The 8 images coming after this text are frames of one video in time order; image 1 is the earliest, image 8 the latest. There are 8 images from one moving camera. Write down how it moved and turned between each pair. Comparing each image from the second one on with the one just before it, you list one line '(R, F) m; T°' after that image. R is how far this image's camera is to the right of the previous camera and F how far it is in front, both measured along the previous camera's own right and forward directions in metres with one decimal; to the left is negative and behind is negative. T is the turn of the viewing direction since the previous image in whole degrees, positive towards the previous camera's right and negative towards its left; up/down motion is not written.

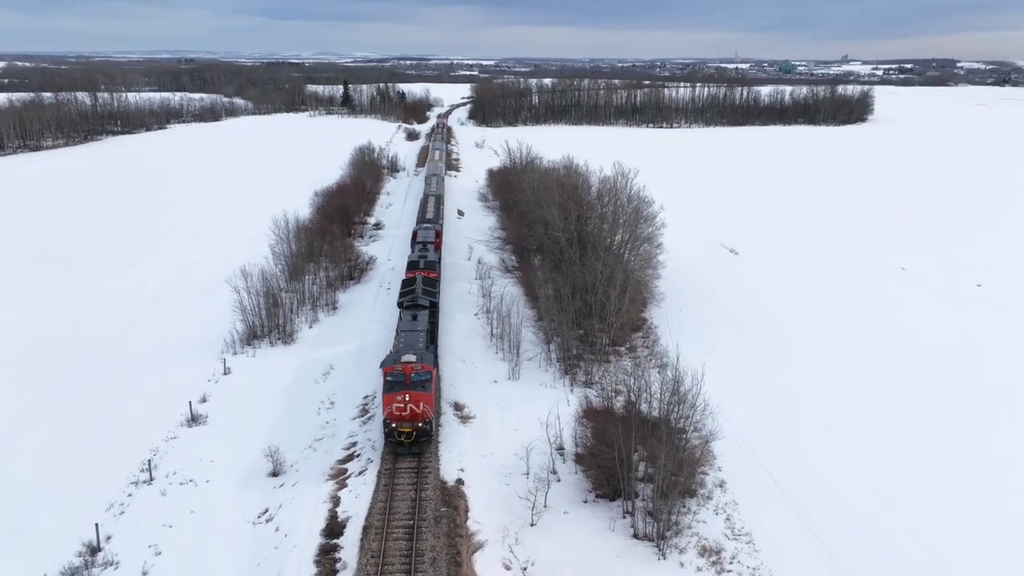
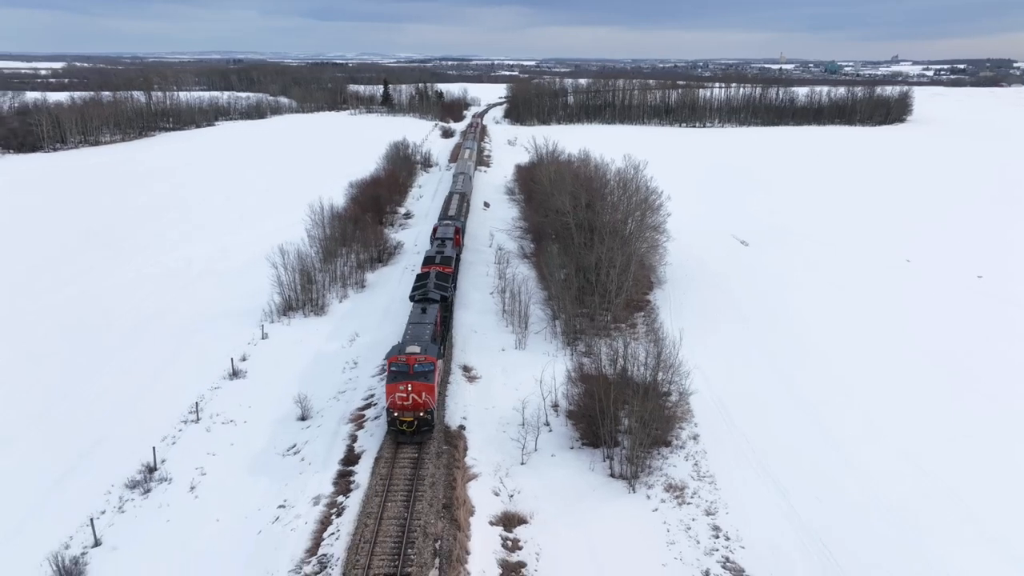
(+1.2, -2.4) m; -3°
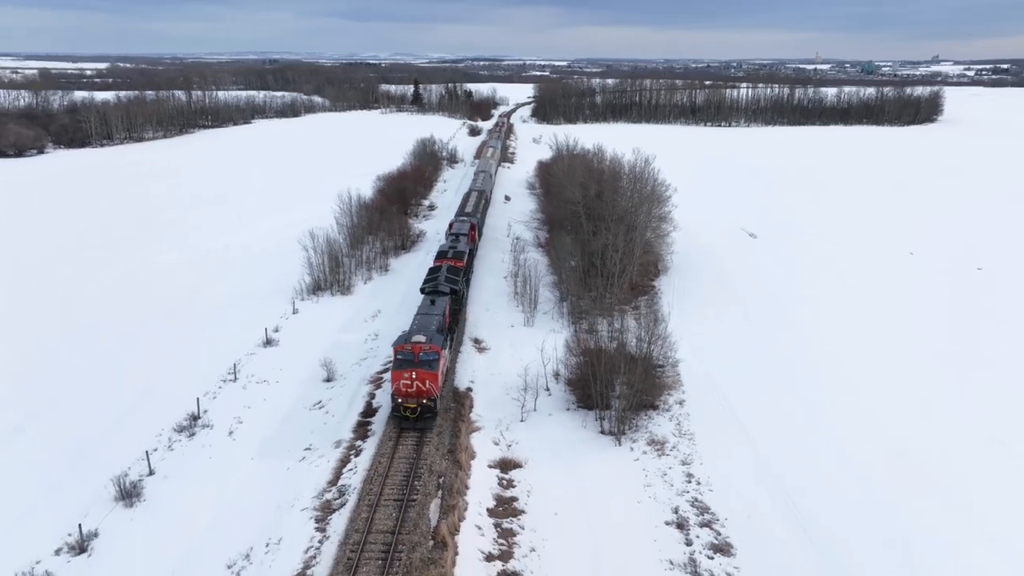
(+0.8, -2.2) m; -2°
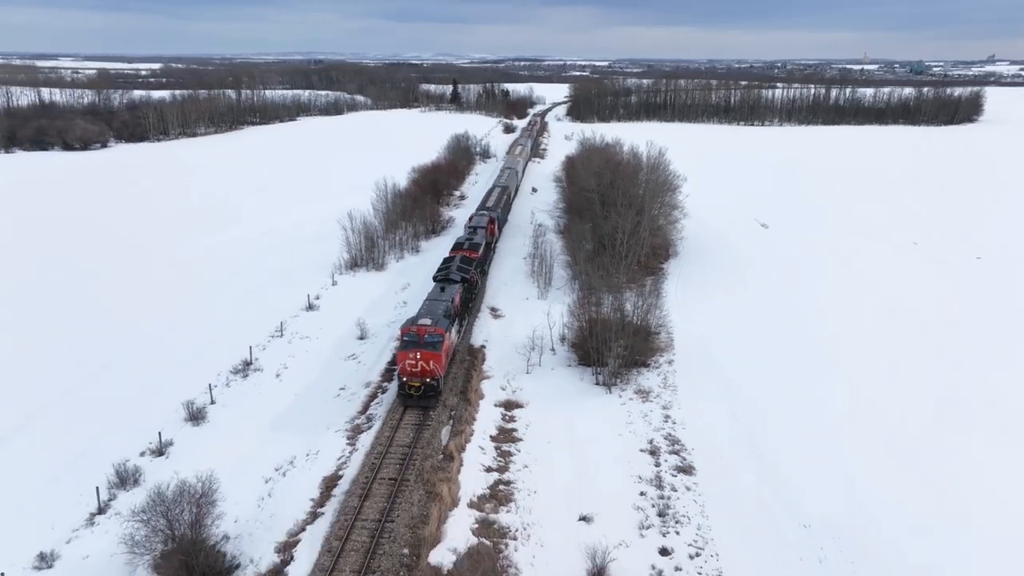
(+1.0, -3.0) m; -3°
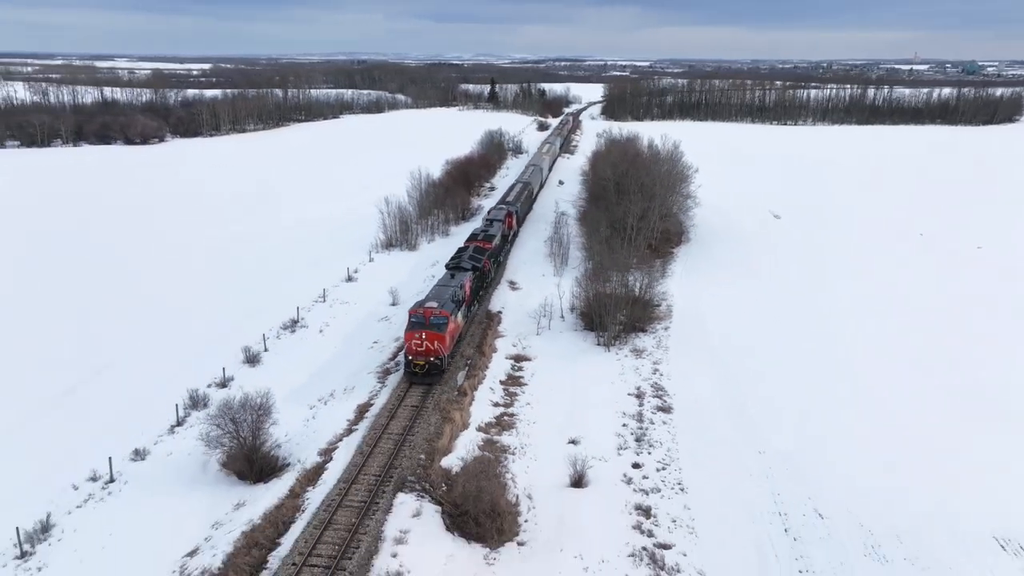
(+1.0, -3.2) m; -3°
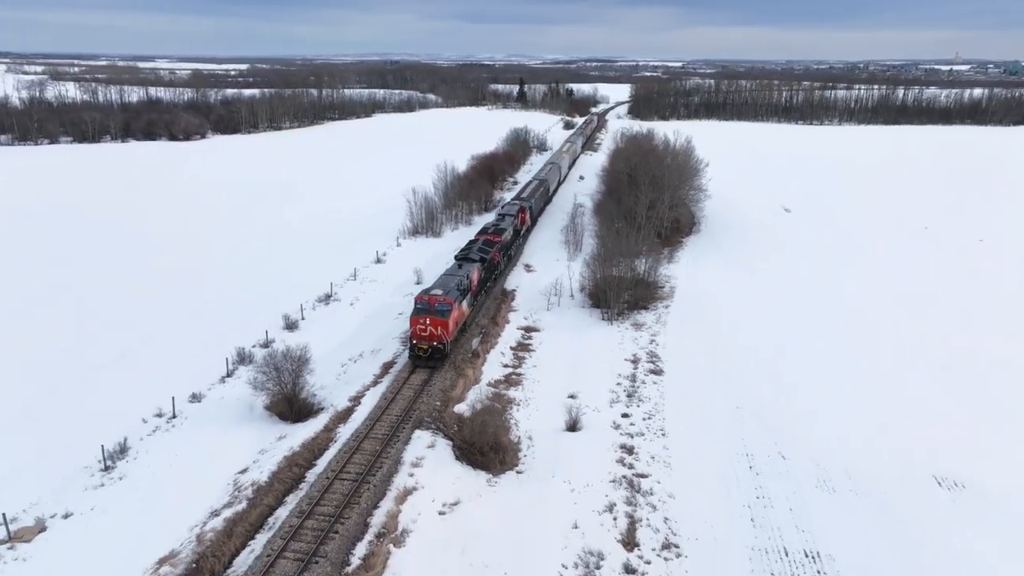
(+0.7, -2.6) m; -2°
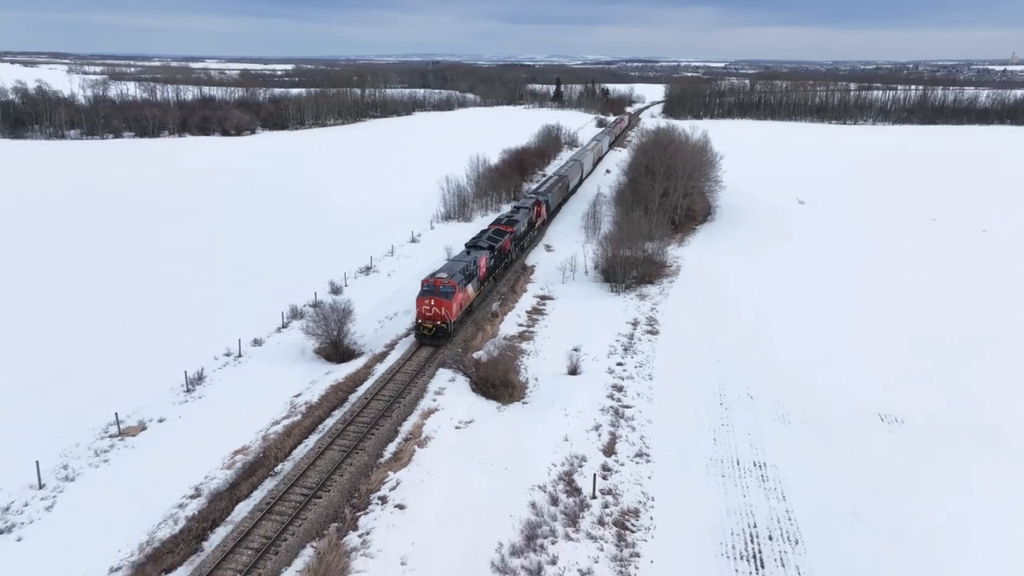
(+0.9, -3.5) m; -3°
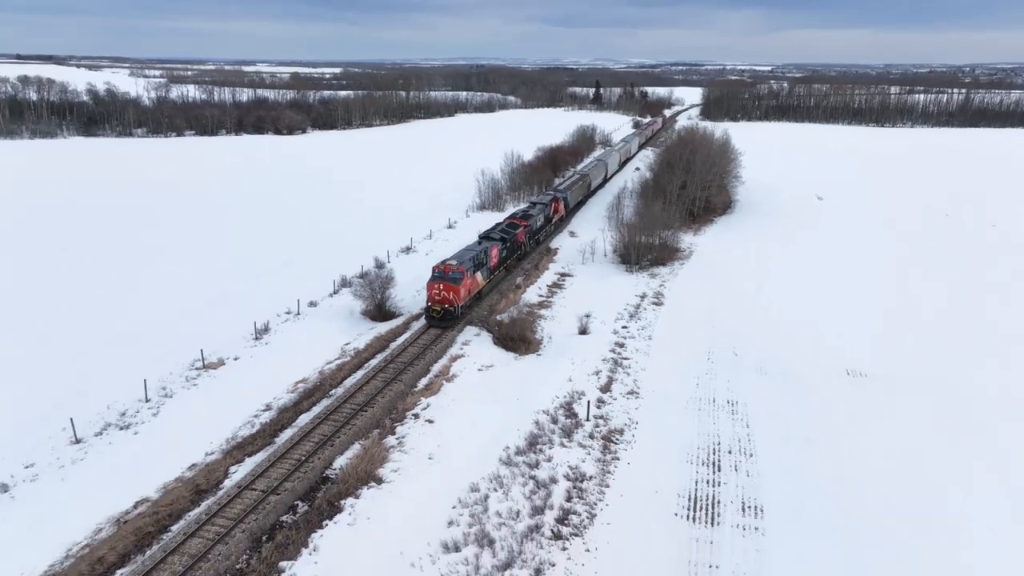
(+0.8, -3.6) m; -3°
